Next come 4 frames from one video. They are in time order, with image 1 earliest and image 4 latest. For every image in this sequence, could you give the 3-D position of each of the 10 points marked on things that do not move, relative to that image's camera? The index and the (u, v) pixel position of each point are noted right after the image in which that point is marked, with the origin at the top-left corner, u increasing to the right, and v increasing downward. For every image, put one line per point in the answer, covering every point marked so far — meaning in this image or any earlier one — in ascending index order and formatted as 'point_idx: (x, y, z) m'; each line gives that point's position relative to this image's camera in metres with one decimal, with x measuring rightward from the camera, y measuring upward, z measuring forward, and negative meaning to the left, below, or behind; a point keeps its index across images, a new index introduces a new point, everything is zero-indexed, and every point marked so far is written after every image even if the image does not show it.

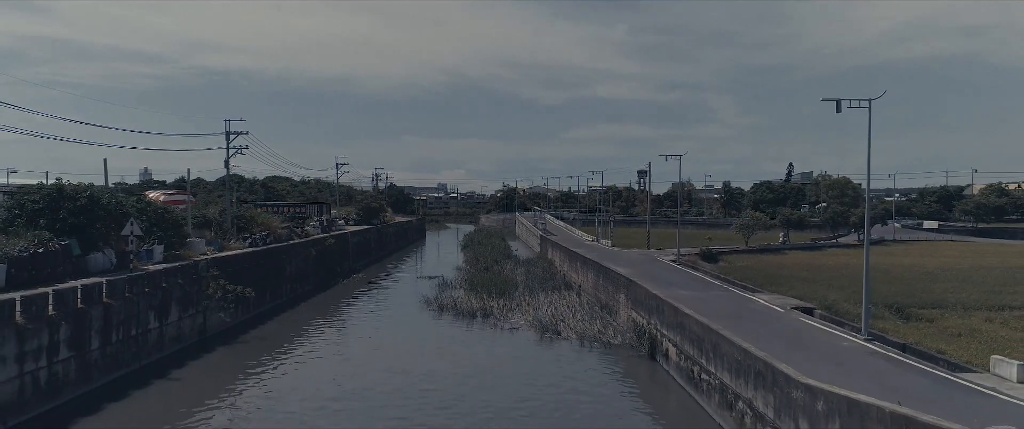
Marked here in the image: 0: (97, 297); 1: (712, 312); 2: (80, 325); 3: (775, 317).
0: (-10.7, -2.1, +16.1) m
1: (+5.9, -2.8, +18.2) m
2: (-10.6, -2.7, +15.4) m
3: (+7.4, -2.9, +17.6) m
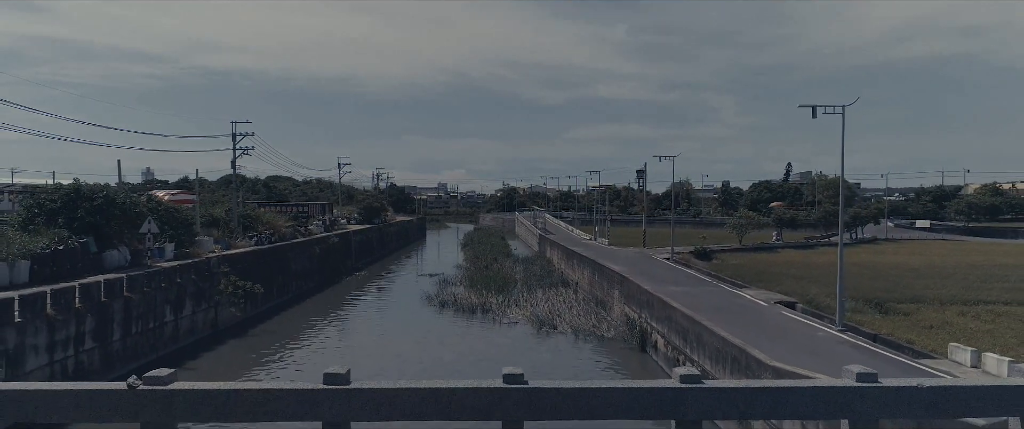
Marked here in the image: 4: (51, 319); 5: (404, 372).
0: (-10.8, -2.1, +17.1) m
1: (+5.8, -2.8, +19.2) m
2: (-10.7, -2.7, +16.4) m
3: (+7.3, -2.9, +18.6) m
4: (-10.6, -2.4, +14.4) m
5: (-3.0, -4.4, +17.3) m
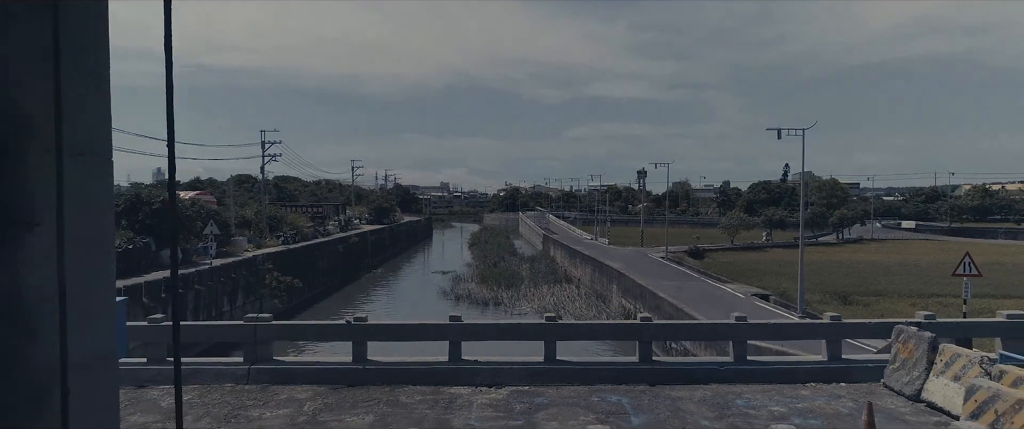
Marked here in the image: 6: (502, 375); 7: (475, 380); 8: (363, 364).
0: (-10.3, -2.2, +20.1) m
1: (+6.2, -3.0, +22.2) m
2: (-10.3, -2.8, +19.4) m
3: (+7.8, -3.0, +21.6) m
4: (-10.2, -2.5, +17.4) m
5: (-2.6, -4.5, +20.3) m
6: (-0.1, -1.6, +6.2) m
7: (-0.4, -1.6, +6.2) m
8: (-1.5, -1.5, +6.3) m
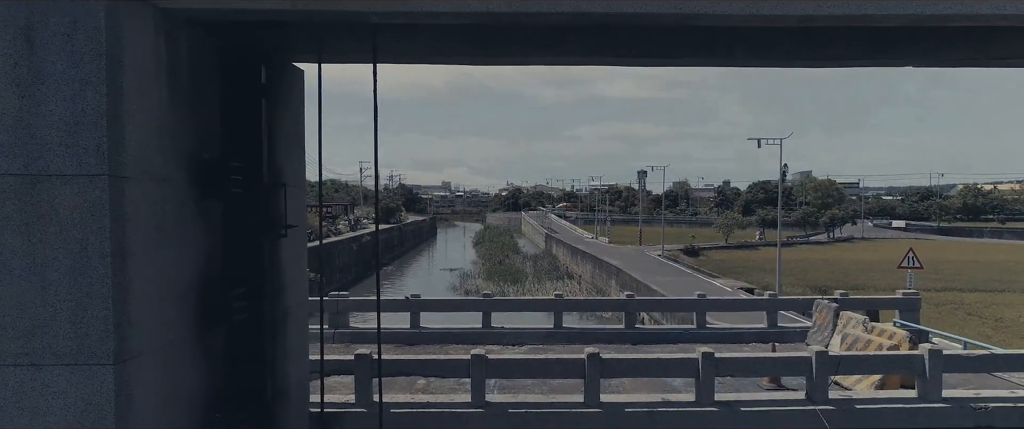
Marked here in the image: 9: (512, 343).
0: (-10.1, -2.2, +22.3) m
1: (+6.5, -3.0, +24.3) m
2: (-10.0, -2.8, +21.6) m
3: (+8.0, -3.0, +23.8) m
4: (-9.9, -2.6, +19.6) m
5: (-2.3, -4.5, +22.4) m
6: (+0.1, -1.6, +8.4) m
7: (-0.1, -1.7, +8.3) m
8: (-1.3, -1.5, +8.4) m
9: (0.0, -1.7, +8.3) m
